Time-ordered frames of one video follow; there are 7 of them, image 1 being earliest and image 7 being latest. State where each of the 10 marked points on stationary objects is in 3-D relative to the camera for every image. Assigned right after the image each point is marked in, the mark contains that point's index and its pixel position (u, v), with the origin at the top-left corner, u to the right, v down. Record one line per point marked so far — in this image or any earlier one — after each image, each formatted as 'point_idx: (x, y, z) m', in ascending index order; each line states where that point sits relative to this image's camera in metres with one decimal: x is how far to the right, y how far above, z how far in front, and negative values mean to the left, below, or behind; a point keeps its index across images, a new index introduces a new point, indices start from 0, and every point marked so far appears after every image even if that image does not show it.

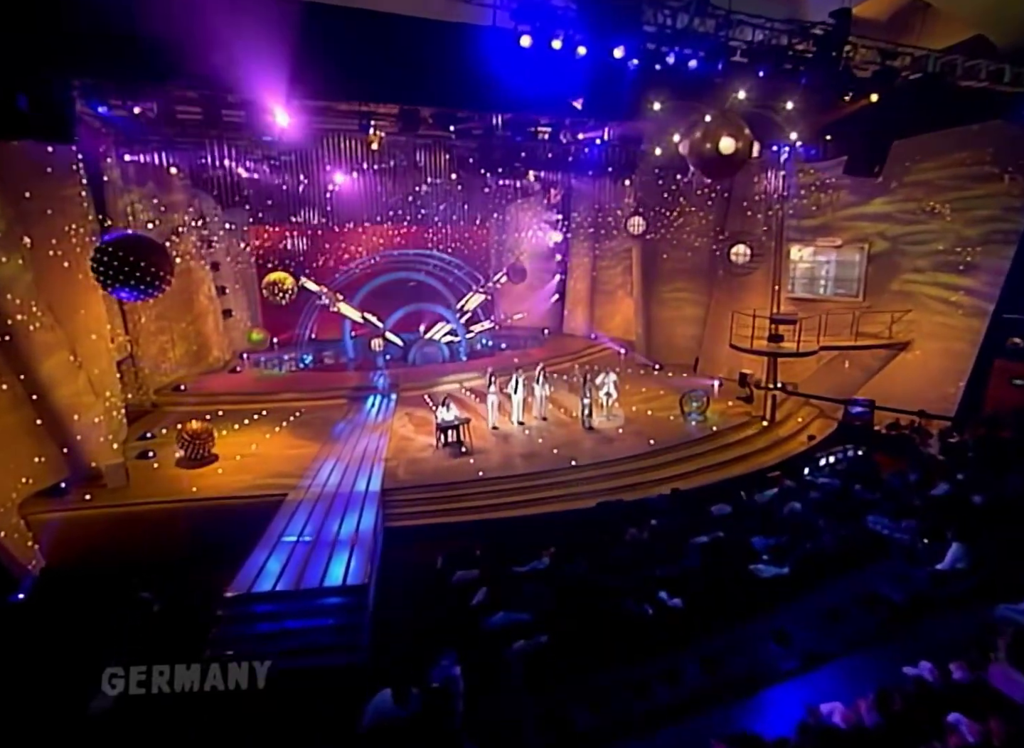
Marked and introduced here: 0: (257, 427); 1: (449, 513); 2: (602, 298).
0: (-4.9, -1.1, +8.8) m
1: (-0.9, -2.0, +6.7) m
2: (+3.1, +2.5, +15.6) m
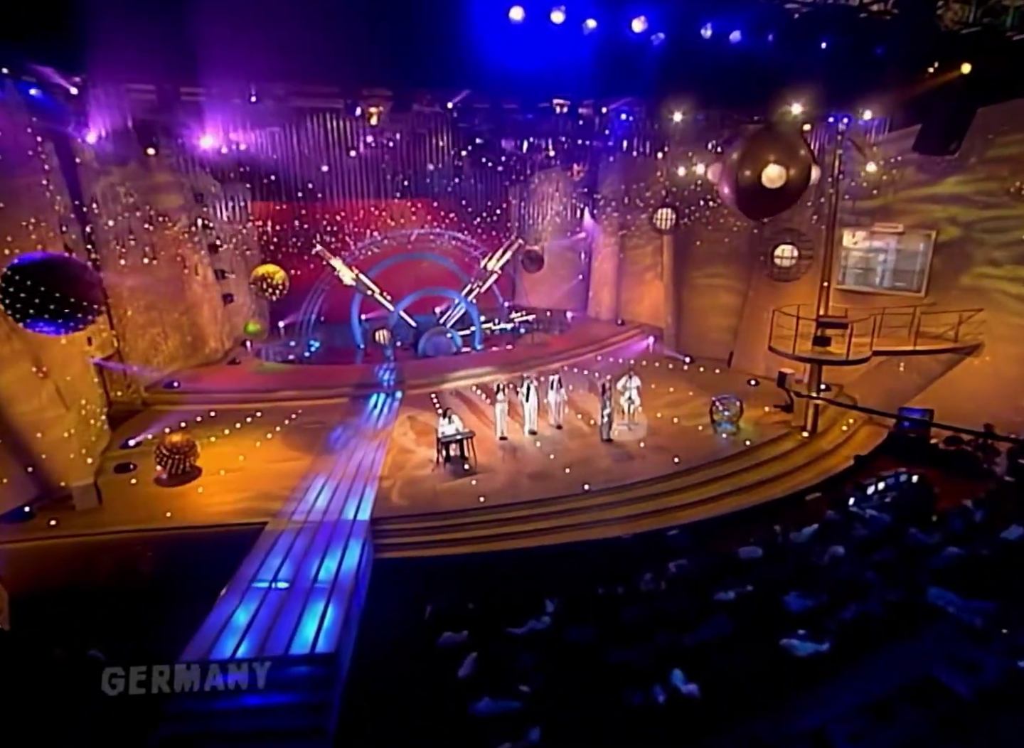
0: (-4.7, -1.1, +8.3) m
1: (-0.9, -2.2, +6.1) m
2: (+3.6, +2.8, +14.4) m
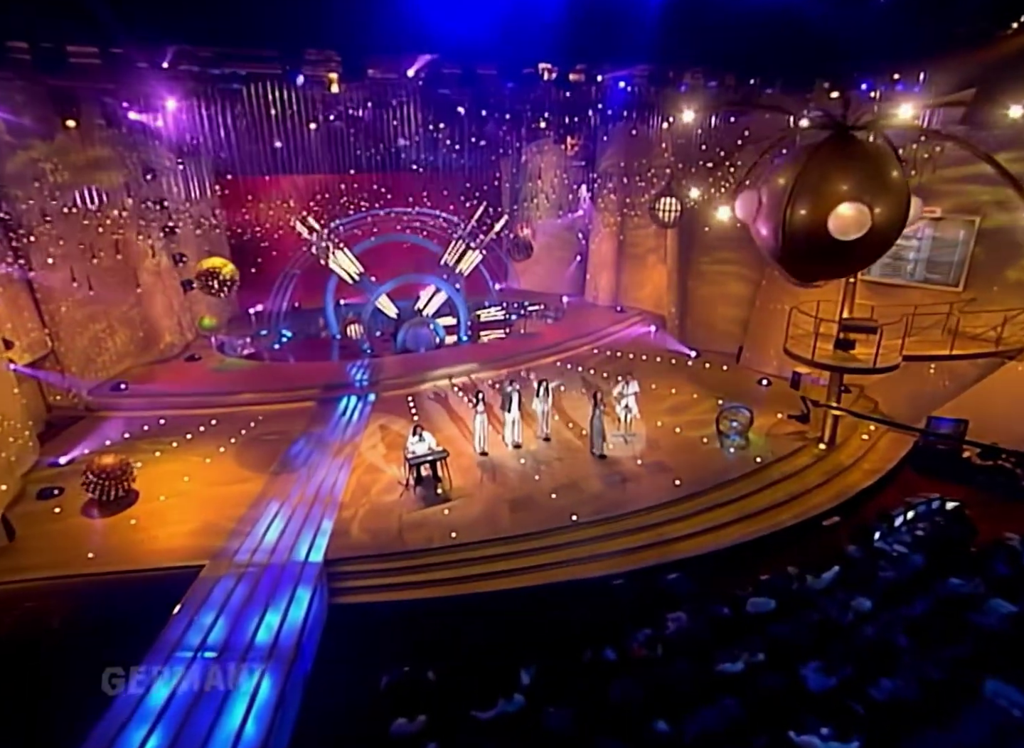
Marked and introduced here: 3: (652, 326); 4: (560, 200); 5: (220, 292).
0: (-5.0, -1.2, +7.4) m
1: (-1.2, -2.4, +5.3) m
2: (+3.3, +3.0, +13.3) m
3: (+3.8, +1.3, +12.7) m
4: (+1.4, +5.3, +14.3) m
5: (-6.2, +1.6, +9.5) m
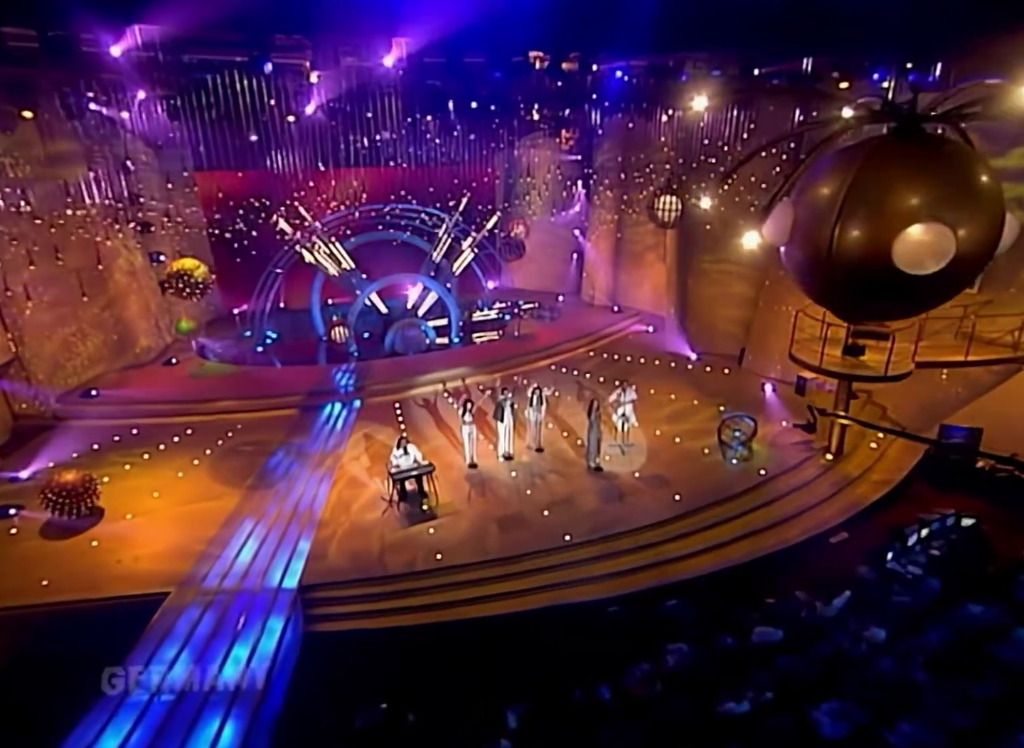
0: (-5.2, -1.3, +7.0) m
1: (-1.3, -2.6, +4.9) m
2: (+3.2, +3.0, +12.9) m
3: (+3.6, +1.3, +12.3) m
4: (+1.2, +5.2, +13.9) m
5: (-6.4, +1.5, +9.1) m
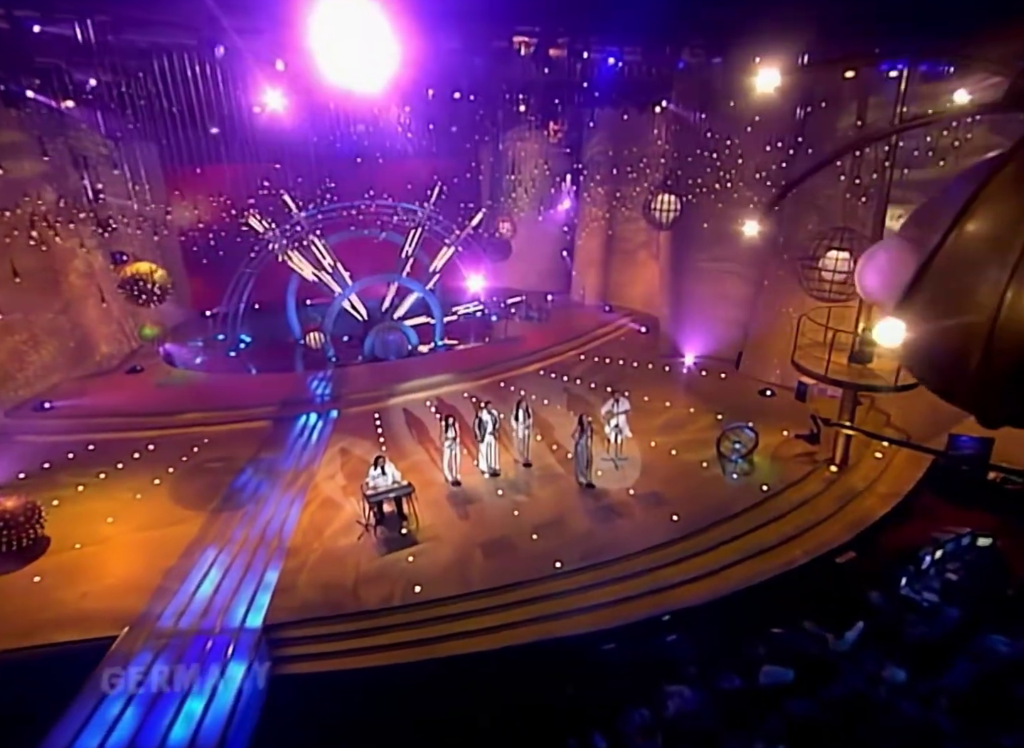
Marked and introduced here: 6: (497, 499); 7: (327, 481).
0: (-5.3, -1.5, +6.5) m
1: (-1.5, -2.7, +4.4) m
2: (+2.8, +2.9, +12.5) m
3: (+3.3, +1.2, +11.9) m
4: (+0.9, +5.2, +13.4) m
5: (-6.6, +1.3, +8.5) m
6: (-0.2, -1.7, +6.3) m
7: (-2.6, -1.5, +6.6) m
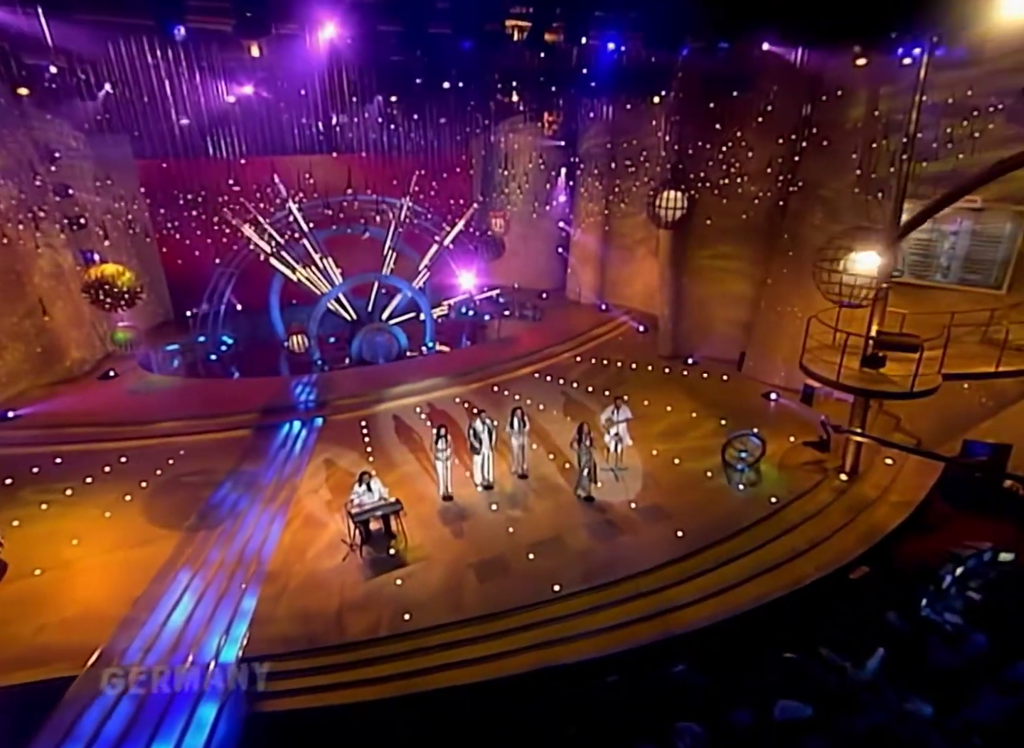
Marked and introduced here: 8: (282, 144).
0: (-5.4, -1.6, +6.0) m
1: (-1.5, -2.9, +4.1) m
2: (+2.7, +2.9, +12.1) m
3: (+3.2, +1.2, +11.5) m
4: (+0.7, +5.2, +12.9) m
5: (-6.7, +1.2, +8.0) m
6: (-0.3, -1.7, +5.9) m
7: (-2.7, -1.6, +6.3) m
8: (-5.4, +5.4, +10.9) m
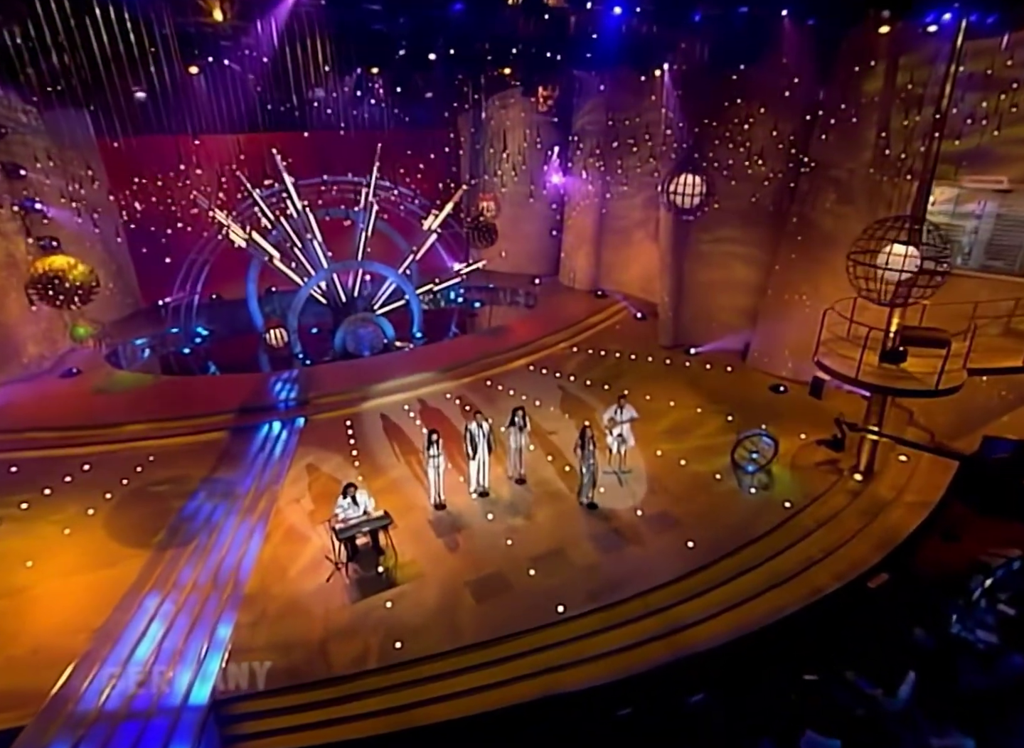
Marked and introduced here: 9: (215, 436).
0: (-5.4, -1.6, +5.5) m
1: (-1.5, -2.9, +3.7) m
2: (+2.5, +3.2, +11.6) m
3: (+3.0, +1.5, +11.1) m
4: (+0.5, +5.4, +12.3) m
5: (-6.8, +1.2, +7.4) m
6: (-0.3, -1.7, +5.5) m
7: (-2.7, -1.6, +5.8) m
8: (-5.6, +5.6, +10.2) m
9: (-4.4, -0.9, +7.0) m
